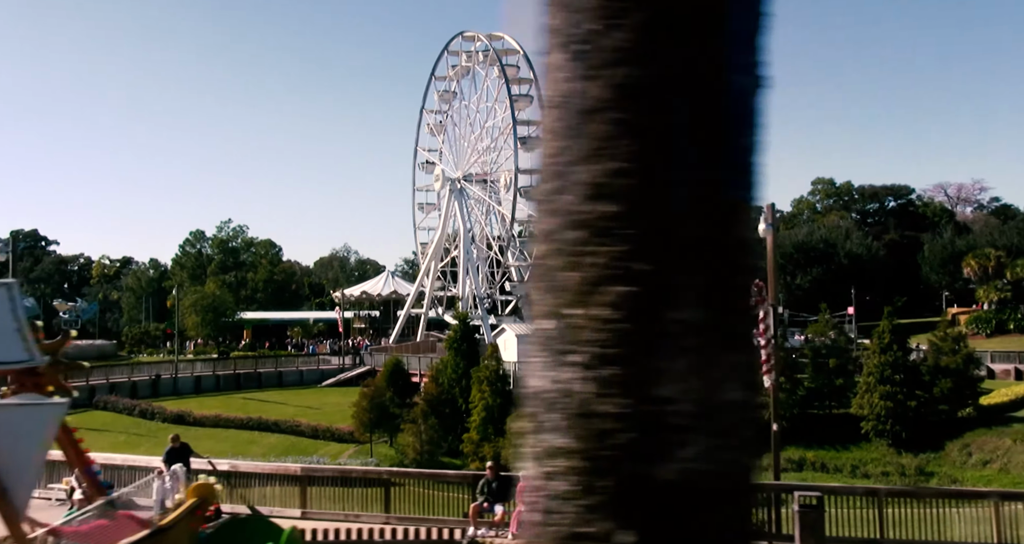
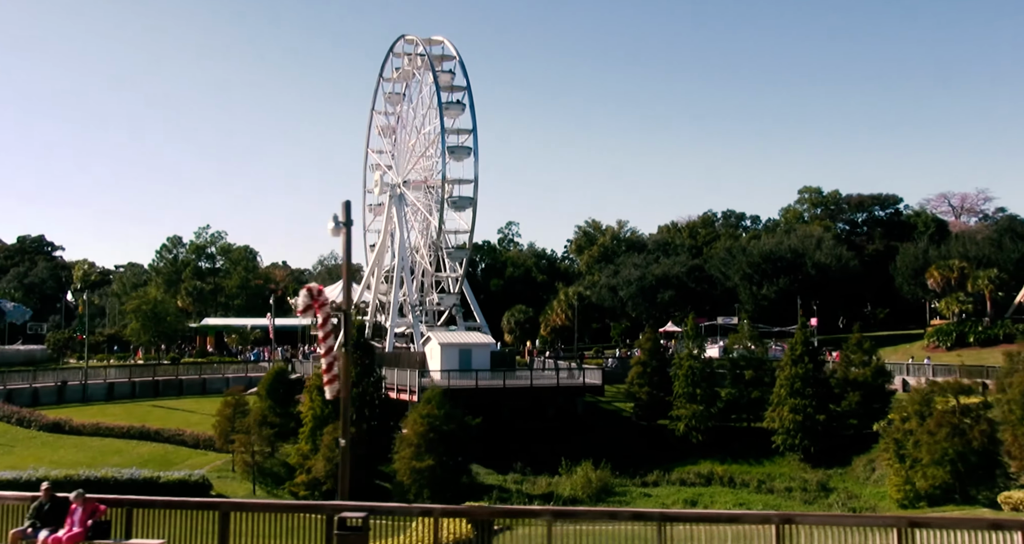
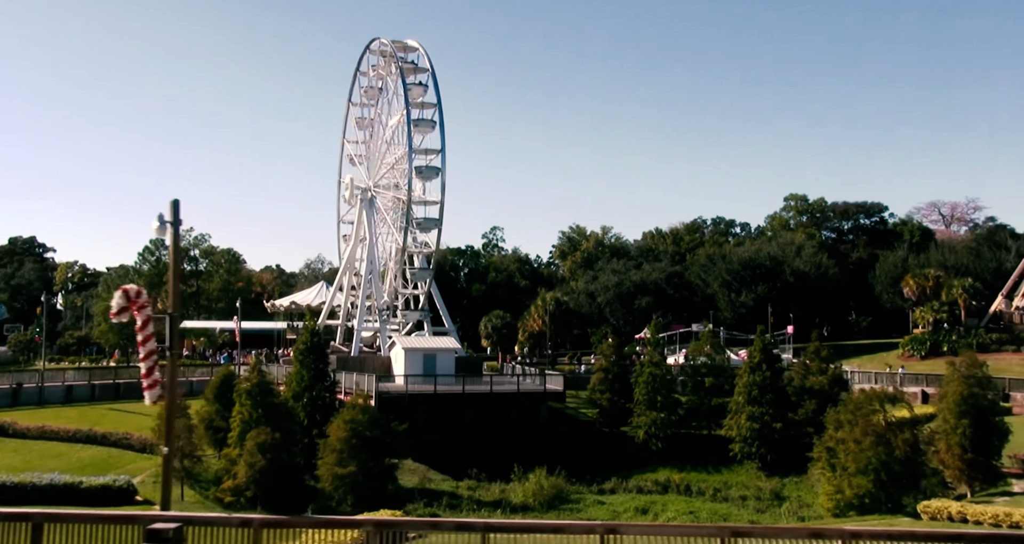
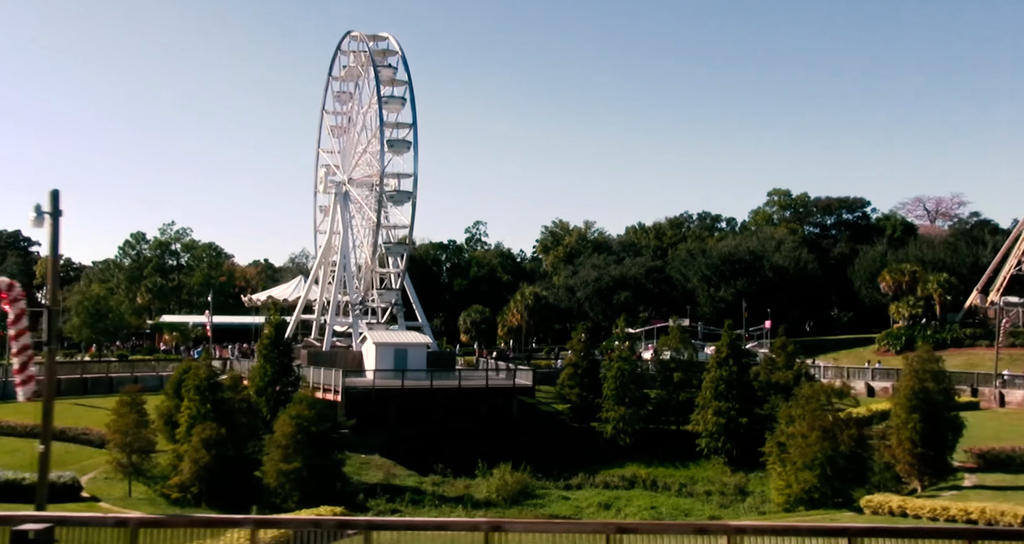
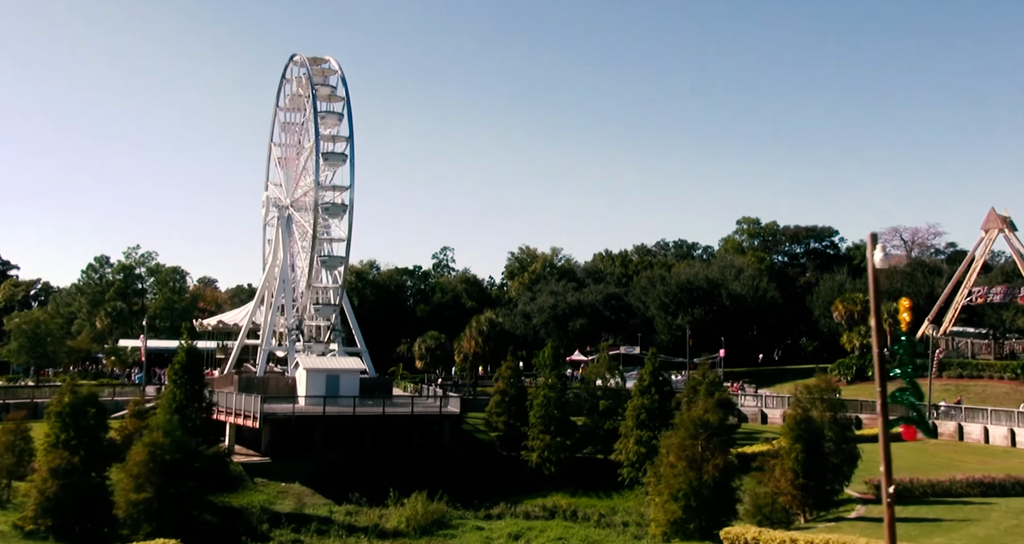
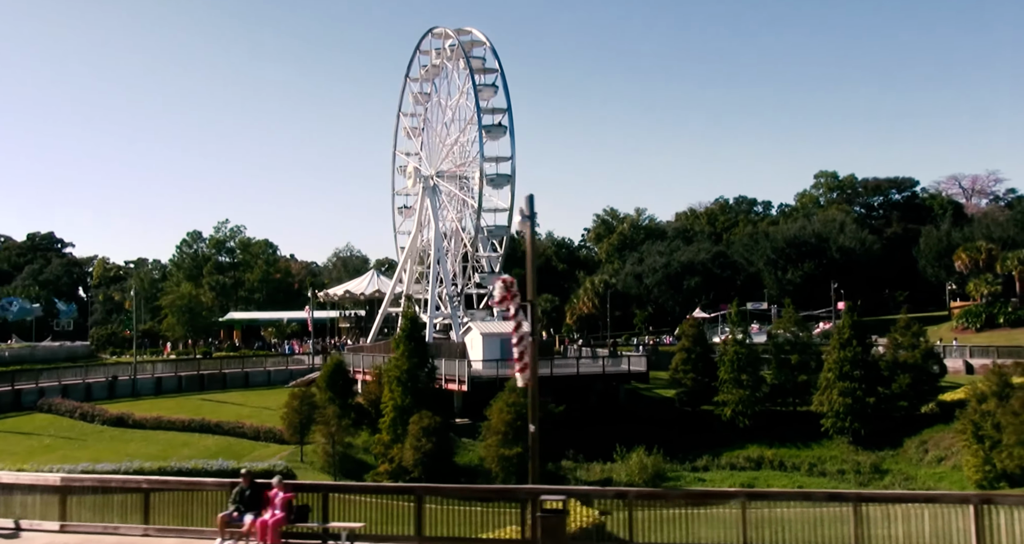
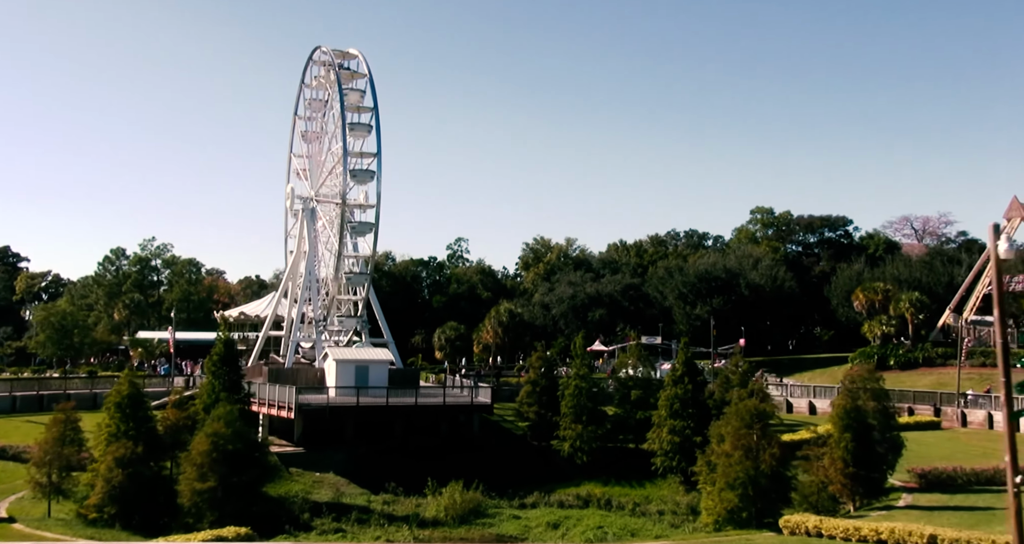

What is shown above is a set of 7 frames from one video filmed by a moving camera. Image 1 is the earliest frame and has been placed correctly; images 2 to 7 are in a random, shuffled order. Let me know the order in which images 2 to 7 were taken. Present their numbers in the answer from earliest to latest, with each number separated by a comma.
6, 2, 3, 4, 7, 5
